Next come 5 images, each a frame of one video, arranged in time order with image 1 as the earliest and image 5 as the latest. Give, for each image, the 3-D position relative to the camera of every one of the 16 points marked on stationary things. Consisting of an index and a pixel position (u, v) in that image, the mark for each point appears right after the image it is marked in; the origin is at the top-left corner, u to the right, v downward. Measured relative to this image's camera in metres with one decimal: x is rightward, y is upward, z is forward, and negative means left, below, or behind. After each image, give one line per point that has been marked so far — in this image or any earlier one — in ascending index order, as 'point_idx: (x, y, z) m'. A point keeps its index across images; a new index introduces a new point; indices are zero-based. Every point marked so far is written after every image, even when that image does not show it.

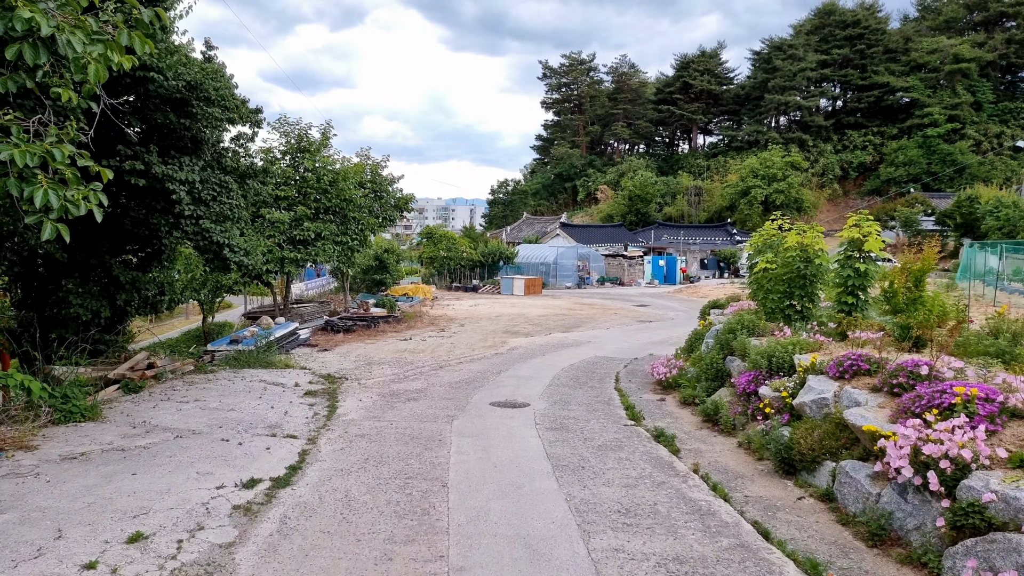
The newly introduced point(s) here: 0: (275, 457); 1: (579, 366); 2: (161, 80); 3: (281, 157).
0: (-1.8, -1.3, +4.8) m
1: (+1.0, -1.2, +9.9) m
2: (-3.2, +1.9, +5.9) m
3: (-5.1, +2.9, +14.4) m
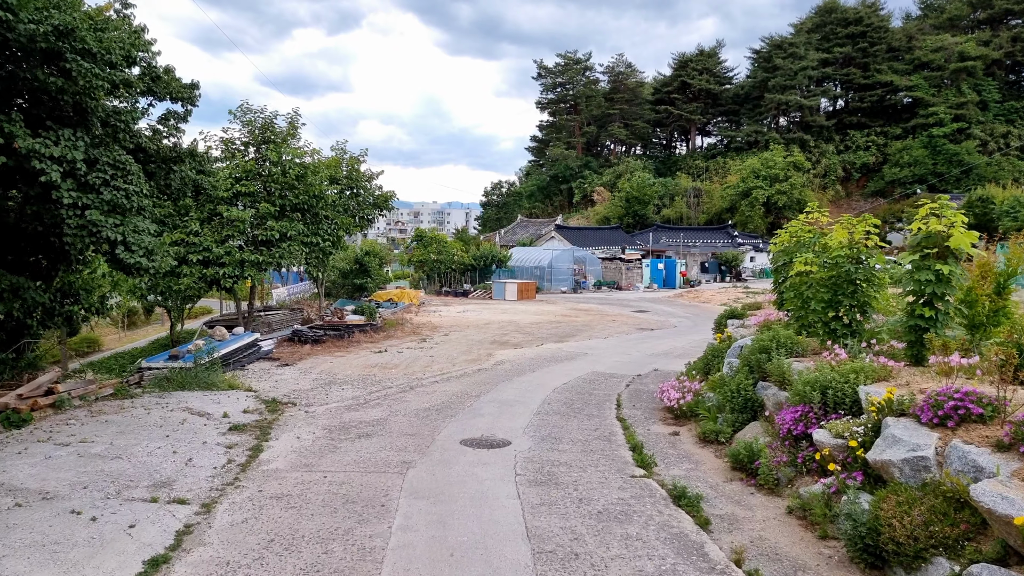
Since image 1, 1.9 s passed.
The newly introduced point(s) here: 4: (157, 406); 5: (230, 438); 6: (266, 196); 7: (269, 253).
0: (-2.0, -1.3, +3.4) m
1: (+0.8, -1.3, +8.5) m
2: (-3.4, +1.8, +4.5) m
3: (-5.4, +2.8, +12.9) m
4: (-3.7, -1.2, +6.6) m
5: (-2.4, -1.3, +5.4) m
6: (-4.9, +1.8, +12.7) m
7: (-4.7, +0.7, +12.4) m
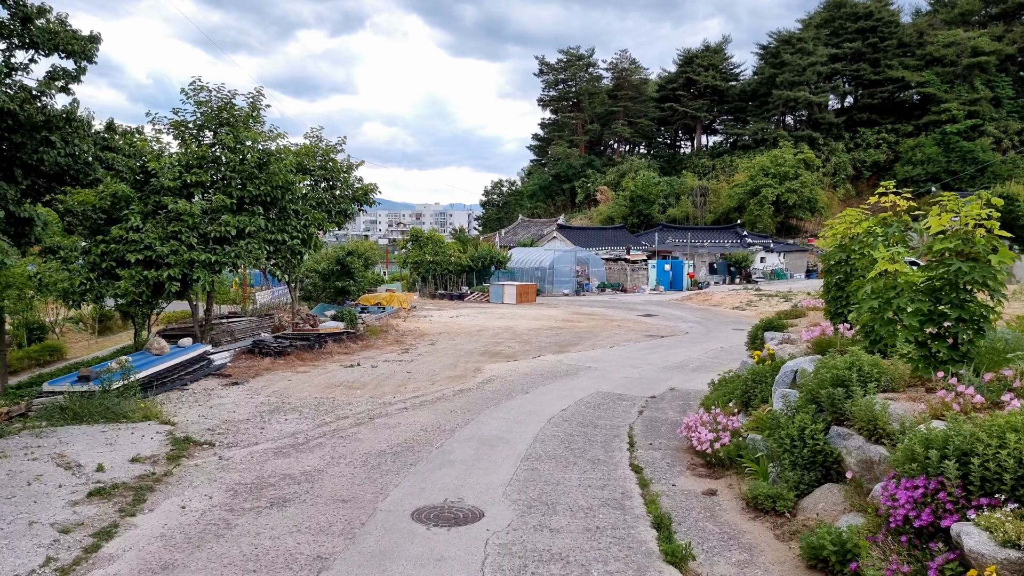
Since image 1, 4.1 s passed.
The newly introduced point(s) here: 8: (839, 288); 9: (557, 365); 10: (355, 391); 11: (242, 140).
0: (-2.2, -1.4, +1.8) m
1: (+0.7, -1.3, +6.9) m
2: (-3.6, +1.8, +2.9) m
3: (-5.5, +2.7, +11.3) m
4: (-3.8, -1.3, +5.0) m
5: (-2.5, -1.3, +3.8) m
6: (-5.0, +1.8, +11.1) m
7: (-4.9, +0.6, +10.8) m
8: (+3.1, 0.0, +6.1) m
9: (+0.7, -1.3, +10.5) m
10: (-2.0, -1.3, +8.2) m
11: (-4.7, +2.6, +11.2) m
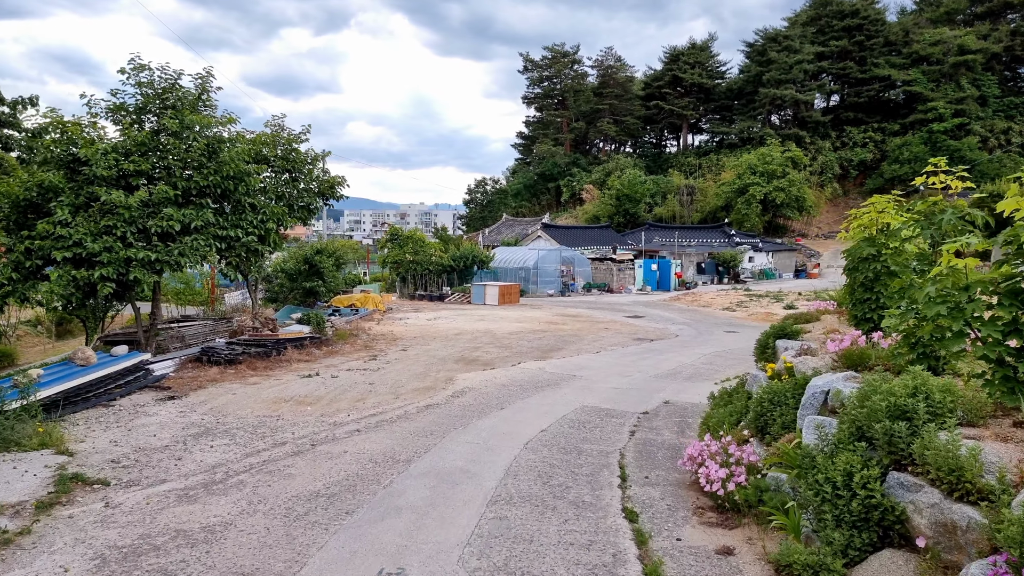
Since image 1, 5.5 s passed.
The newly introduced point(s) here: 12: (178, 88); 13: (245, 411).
0: (-2.3, -1.4, +0.7) m
1: (+0.4, -1.4, +5.9) m
2: (-3.8, +1.8, +1.8) m
3: (-5.9, +2.7, +10.2) m
4: (-4.1, -1.3, +3.9) m
5: (-2.8, -1.3, +2.7) m
6: (-5.4, +1.8, +10.0) m
7: (-5.2, +0.6, +9.7) m
8: (+2.8, 0.0, +5.1) m
9: (+0.4, -1.3, +9.5) m
10: (-2.3, -1.3, +7.2) m
11: (-5.1, +2.6, +10.1) m
12: (-5.4, +3.3, +10.5) m
13: (-3.0, -1.4, +7.1) m
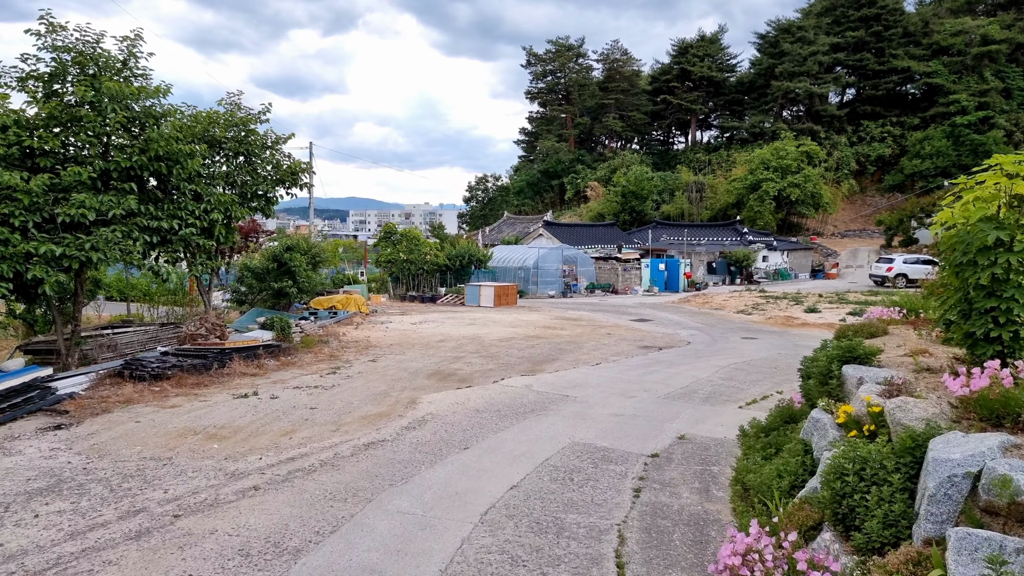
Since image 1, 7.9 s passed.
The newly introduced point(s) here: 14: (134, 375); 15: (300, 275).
0: (-2.7, -1.4, -0.9) m
1: (+0.1, -1.4, +4.2) m
2: (-4.1, +1.8, +0.2) m
3: (-6.1, +2.7, +8.6) m
4: (-4.4, -1.3, +2.3) m
5: (-3.1, -1.3, +1.1) m
6: (-5.6, +1.7, +8.4) m
7: (-5.5, +0.6, +8.1) m
8: (+2.6, 0.0, +3.4) m
9: (+0.1, -1.3, +7.8) m
10: (-2.6, -1.4, +5.5) m
11: (-5.3, +2.6, +8.5) m
12: (-5.7, +3.3, +8.8) m
13: (-3.2, -1.4, +5.5) m
14: (-4.9, -1.1, +8.4) m
15: (-4.9, +0.3, +15.0) m
